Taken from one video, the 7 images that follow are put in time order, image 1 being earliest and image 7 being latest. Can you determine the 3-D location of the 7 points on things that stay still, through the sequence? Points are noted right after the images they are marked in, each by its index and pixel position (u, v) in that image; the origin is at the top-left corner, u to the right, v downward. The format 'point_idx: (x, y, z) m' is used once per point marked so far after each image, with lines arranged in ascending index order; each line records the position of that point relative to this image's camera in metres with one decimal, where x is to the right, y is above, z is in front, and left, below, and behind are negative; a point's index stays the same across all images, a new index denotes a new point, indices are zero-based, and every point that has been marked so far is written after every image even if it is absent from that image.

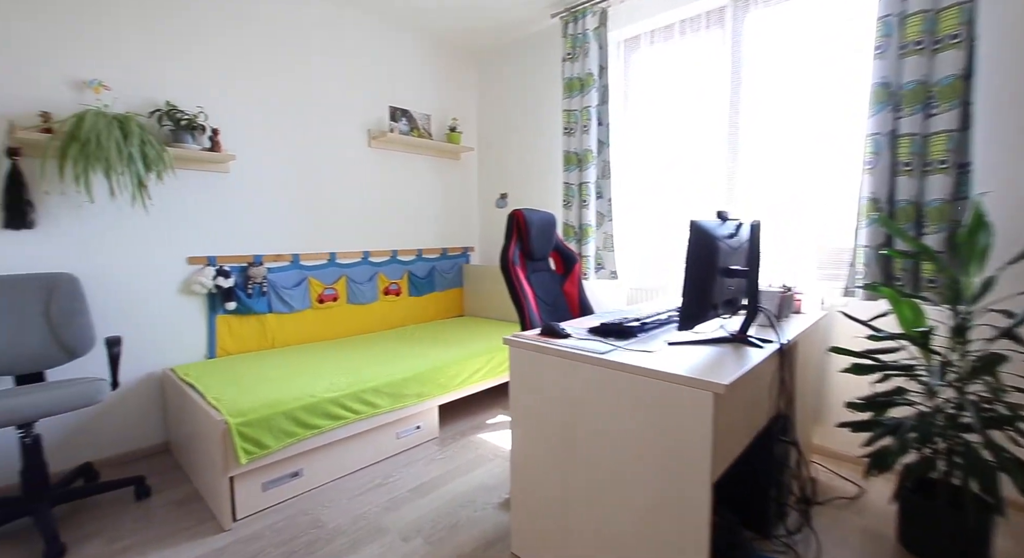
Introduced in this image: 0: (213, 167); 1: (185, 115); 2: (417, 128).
0: (-1.6, +0.6, +2.5) m
1: (-1.6, +0.8, +2.4) m
2: (-0.7, +1.1, +3.5) m
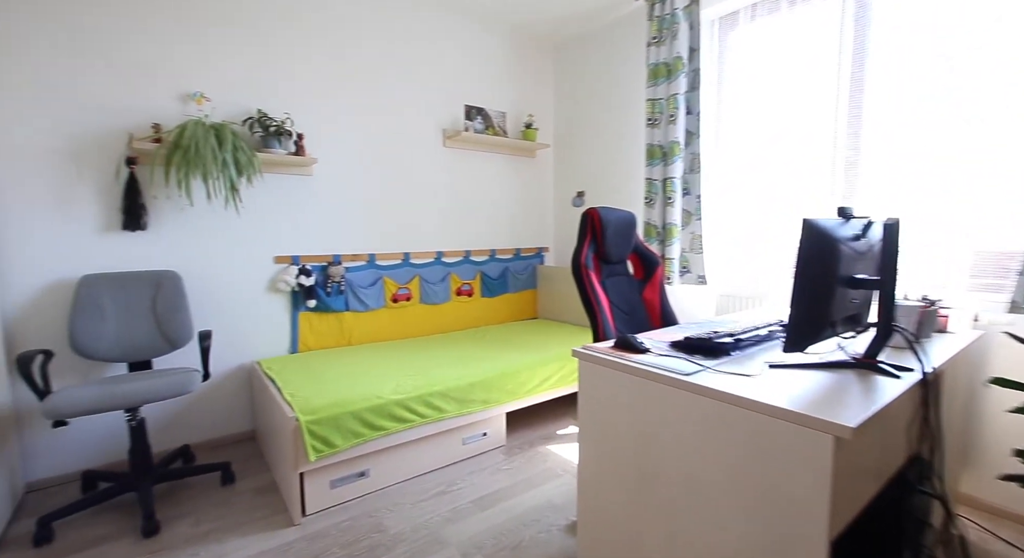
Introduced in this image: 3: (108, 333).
0: (-1.2, +0.6, +2.7) m
1: (-1.3, +0.8, +2.5) m
2: (-0.1, +1.1, +3.4) m
3: (-1.8, -0.2, +2.1) m
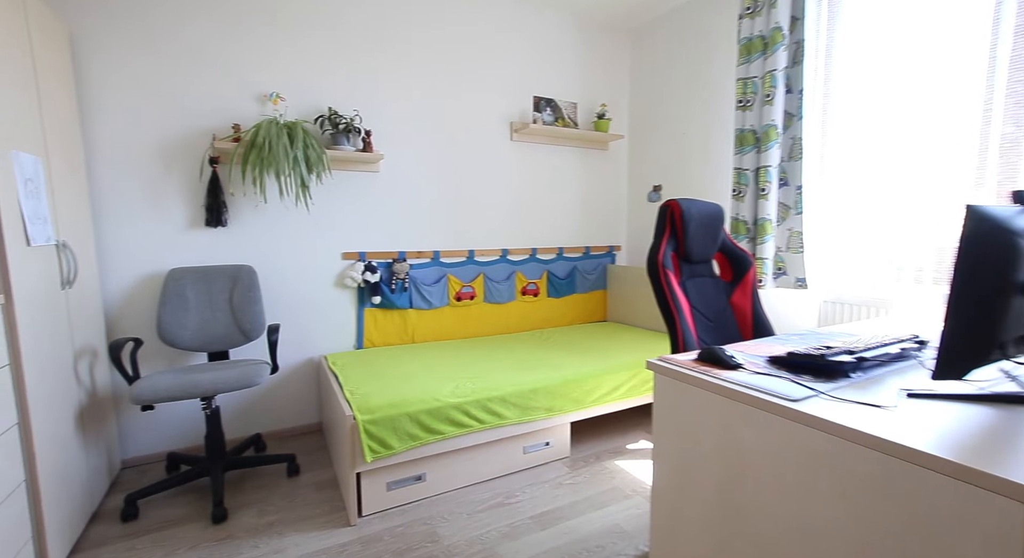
0: (-0.8, +0.6, +2.7) m
1: (-0.9, +0.9, +2.5) m
2: (+0.4, +1.1, +3.3) m
3: (-1.5, -0.2, +2.2) m
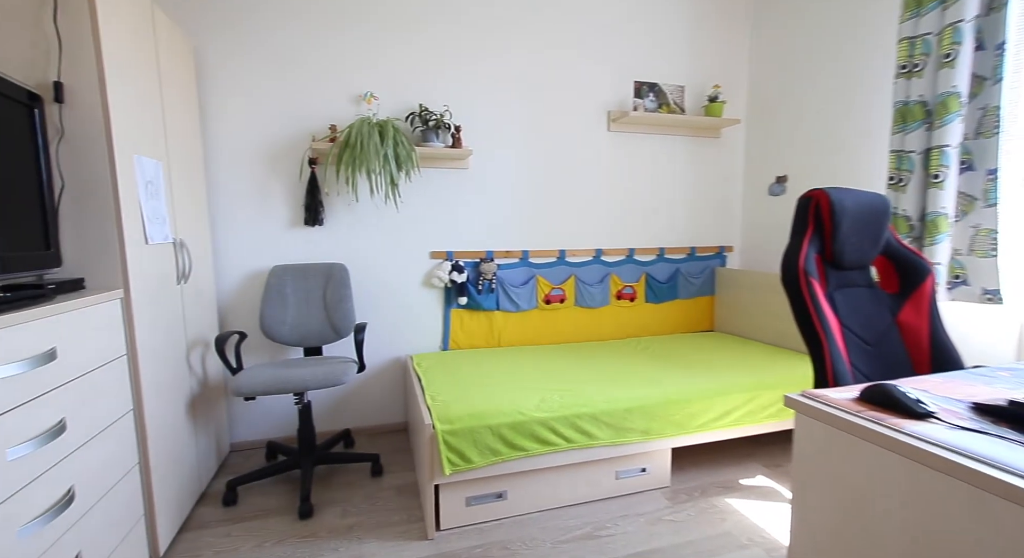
0: (-0.3, +0.6, +2.6) m
1: (-0.4, +0.9, +2.5) m
2: (+1.0, +1.1, +2.9) m
3: (-1.1, -0.2, +2.3) m
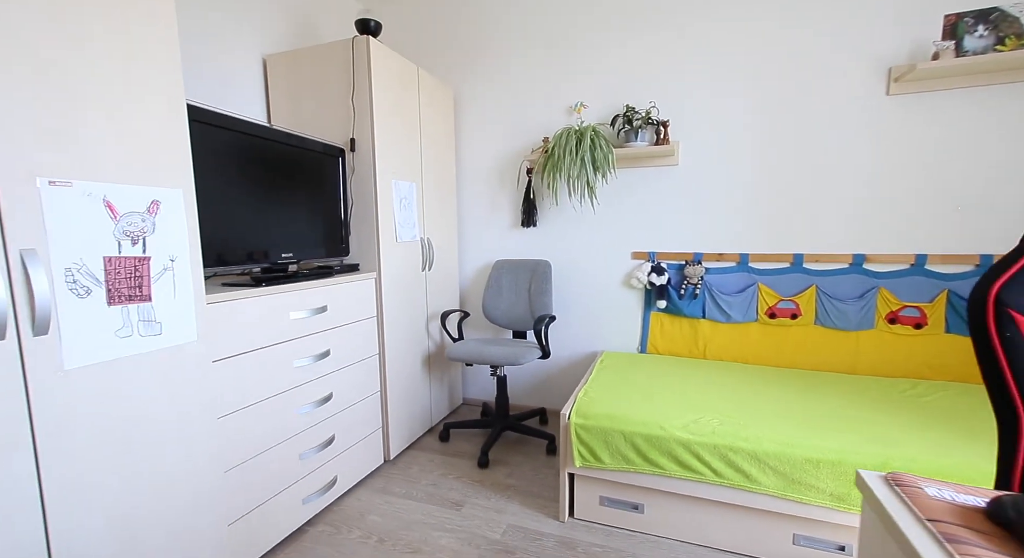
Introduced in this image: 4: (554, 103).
0: (+0.8, +0.6, +2.5) m
1: (+0.6, +0.8, +2.4) m
2: (+2.0, +1.0, +2.0) m
3: (-0.1, -0.2, +2.7) m
4: (+0.2, +1.0, +2.7) m
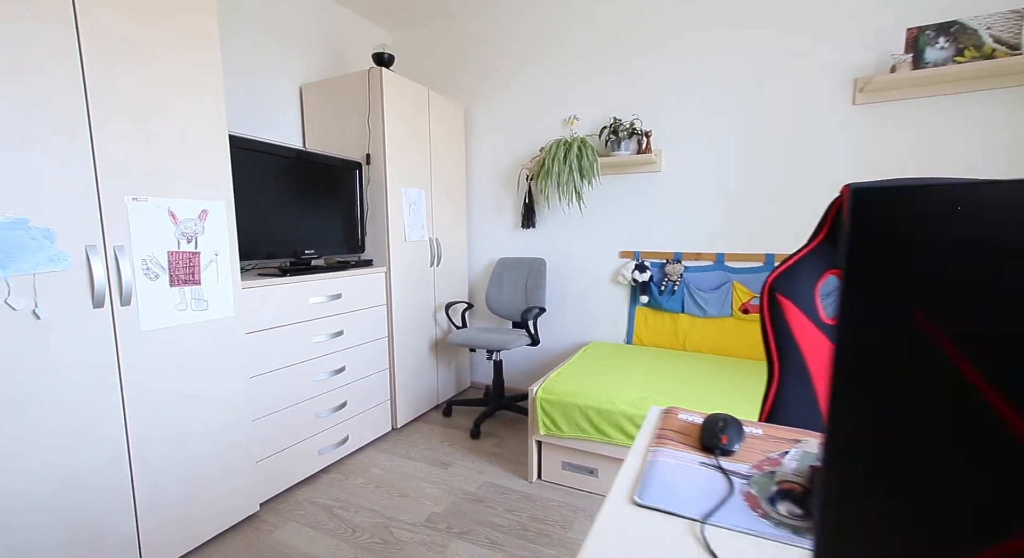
0: (+0.8, +0.6, +2.7) m
1: (+0.6, +0.9, +2.7) m
2: (+2.0, +1.0, +2.1) m
3: (-0.1, -0.1, +3.0) m
4: (+0.3, +1.0, +3.0) m
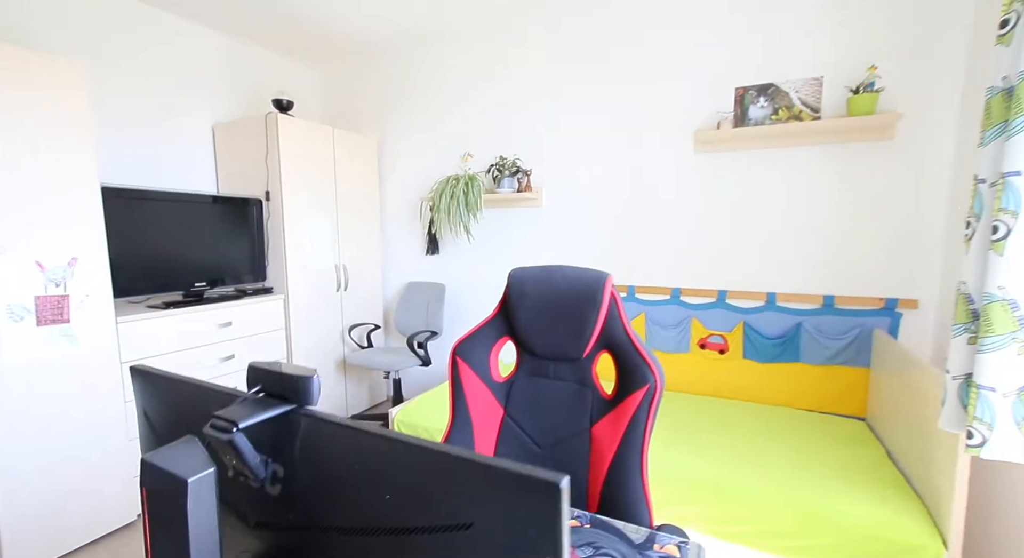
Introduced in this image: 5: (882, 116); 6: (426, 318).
0: (+0.1, +0.5, +2.9) m
1: (0.0, +0.7, +2.9) m
2: (+1.3, +0.8, +2.3) m
3: (-0.7, -0.3, +3.3) m
4: (-0.4, +0.9, +3.2) m
5: (+1.5, +0.7, +2.0) m
6: (-0.6, -0.3, +3.2) m
